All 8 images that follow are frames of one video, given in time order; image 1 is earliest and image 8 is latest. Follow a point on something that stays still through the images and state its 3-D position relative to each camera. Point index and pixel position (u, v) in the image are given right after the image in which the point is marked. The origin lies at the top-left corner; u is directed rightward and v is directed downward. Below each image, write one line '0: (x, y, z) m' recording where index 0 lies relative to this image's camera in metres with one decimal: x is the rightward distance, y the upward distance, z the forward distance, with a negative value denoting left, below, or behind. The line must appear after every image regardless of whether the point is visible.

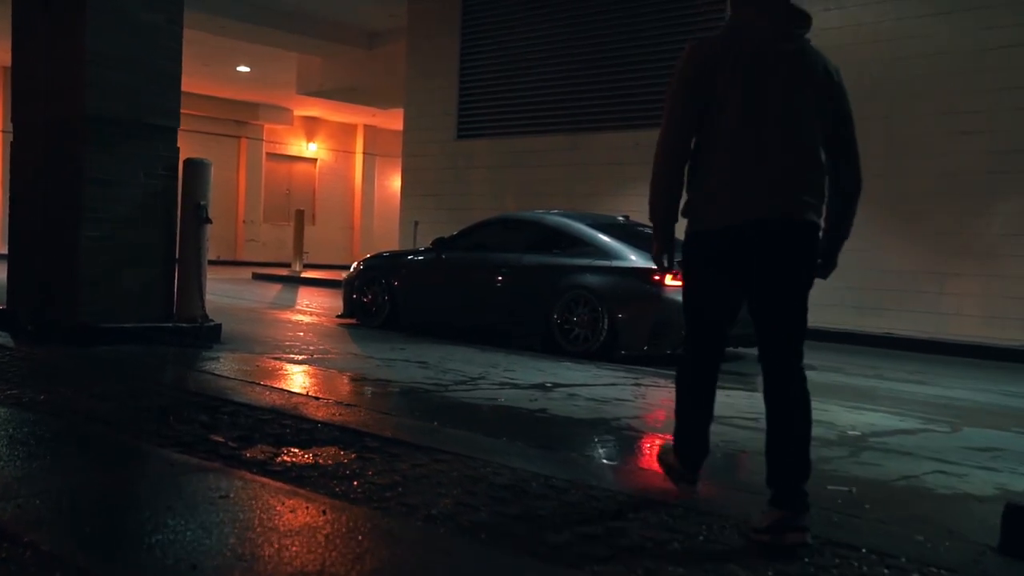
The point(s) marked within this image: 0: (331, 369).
0: (-1.4, -0.6, +7.5) m
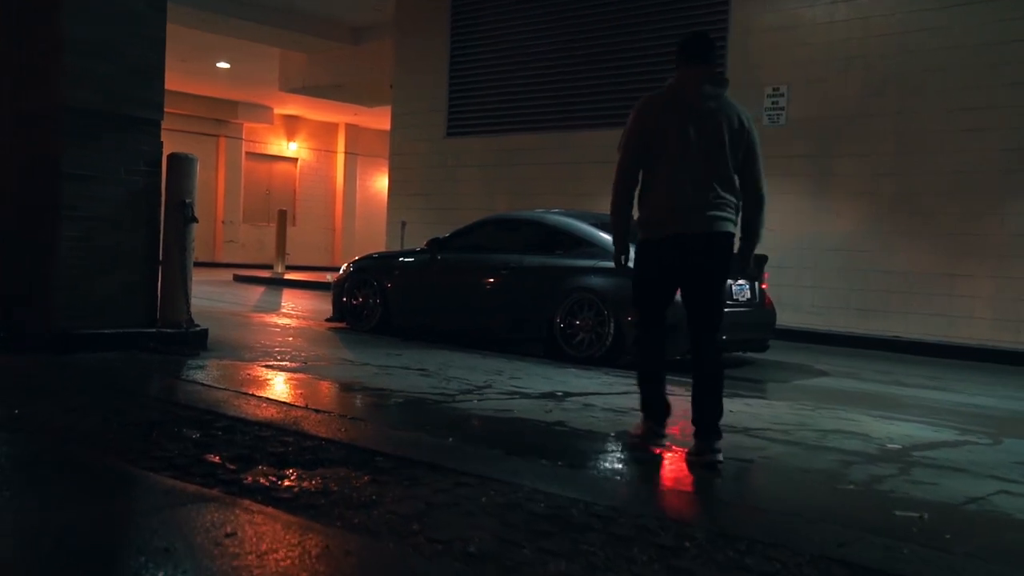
0: (-1.3, -0.6, +7.1) m
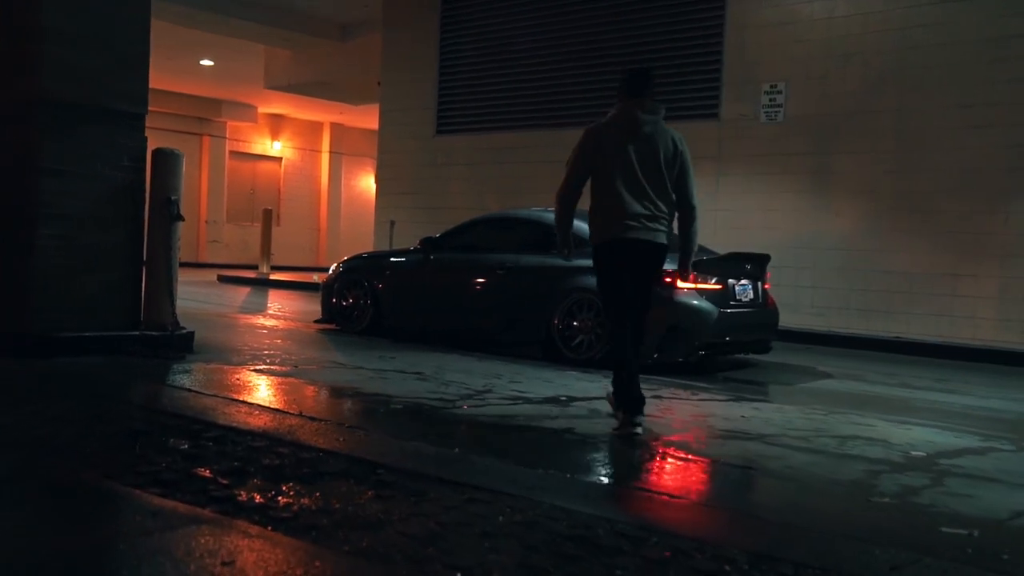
0: (-1.3, -0.6, +6.8) m
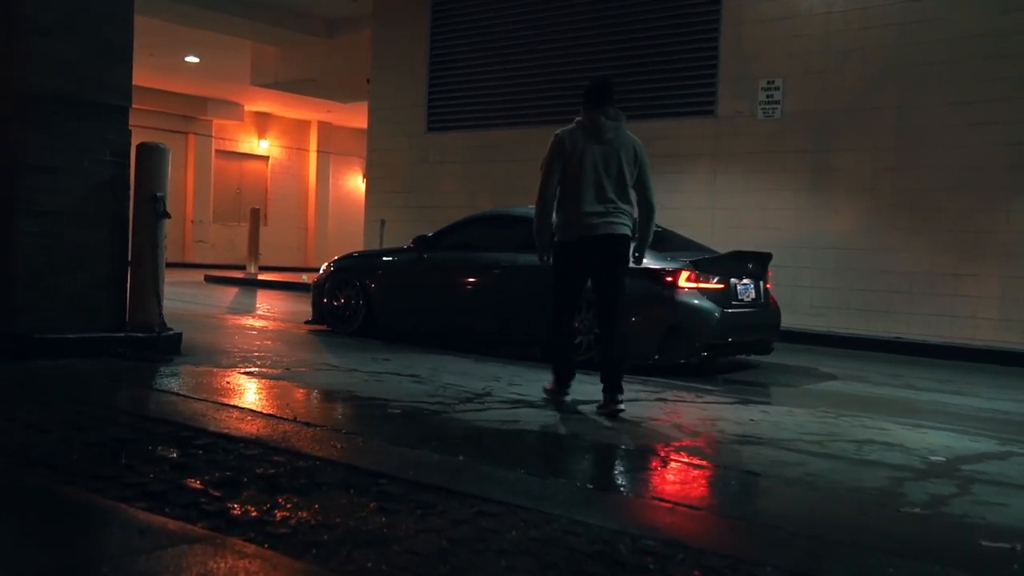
0: (-1.3, -0.6, +6.6) m
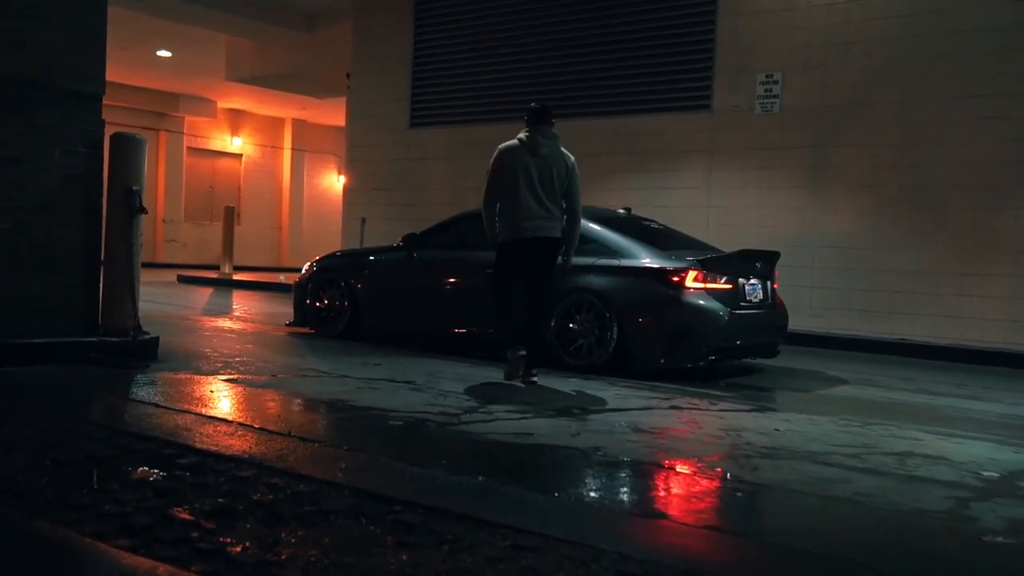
0: (-1.3, -0.6, +6.1) m
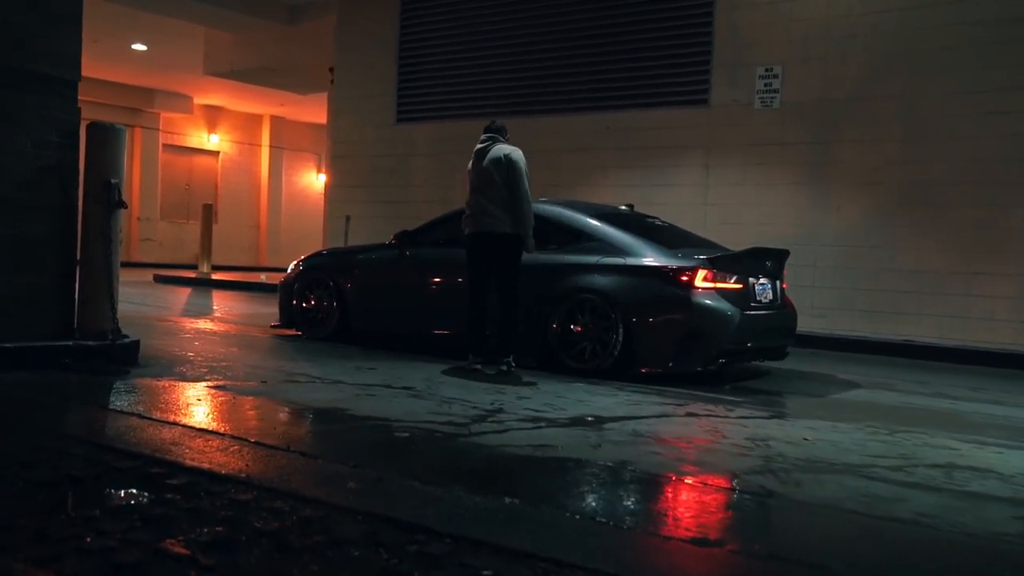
0: (-1.2, -0.6, +5.7) m
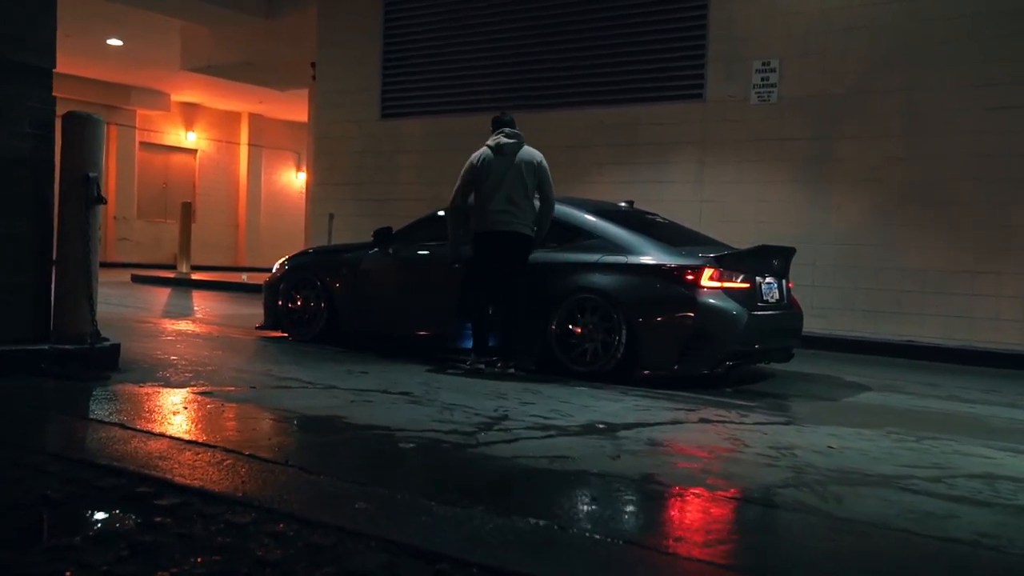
0: (-1.2, -0.6, +5.3) m
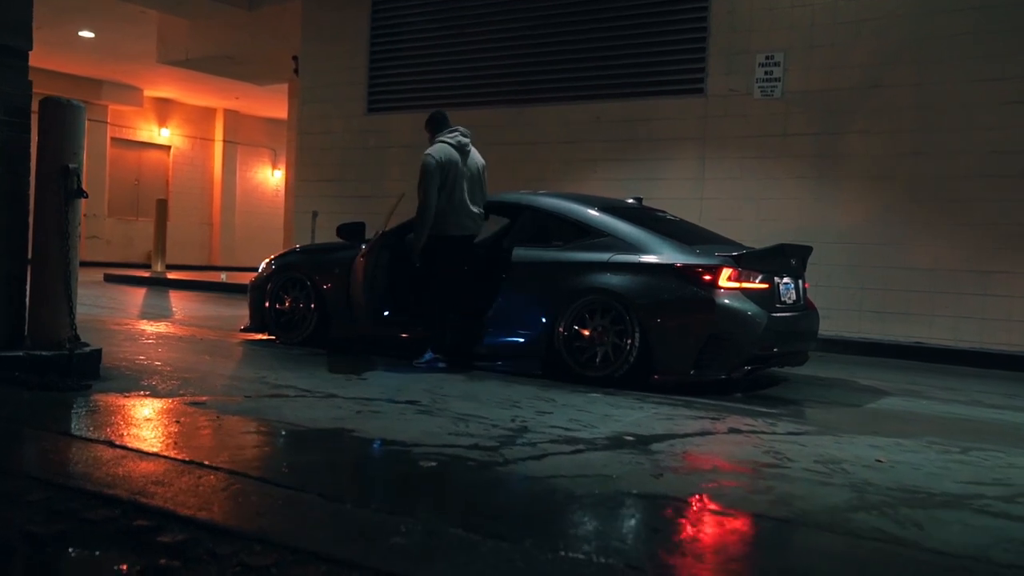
0: (-1.1, -0.6, +4.9) m
